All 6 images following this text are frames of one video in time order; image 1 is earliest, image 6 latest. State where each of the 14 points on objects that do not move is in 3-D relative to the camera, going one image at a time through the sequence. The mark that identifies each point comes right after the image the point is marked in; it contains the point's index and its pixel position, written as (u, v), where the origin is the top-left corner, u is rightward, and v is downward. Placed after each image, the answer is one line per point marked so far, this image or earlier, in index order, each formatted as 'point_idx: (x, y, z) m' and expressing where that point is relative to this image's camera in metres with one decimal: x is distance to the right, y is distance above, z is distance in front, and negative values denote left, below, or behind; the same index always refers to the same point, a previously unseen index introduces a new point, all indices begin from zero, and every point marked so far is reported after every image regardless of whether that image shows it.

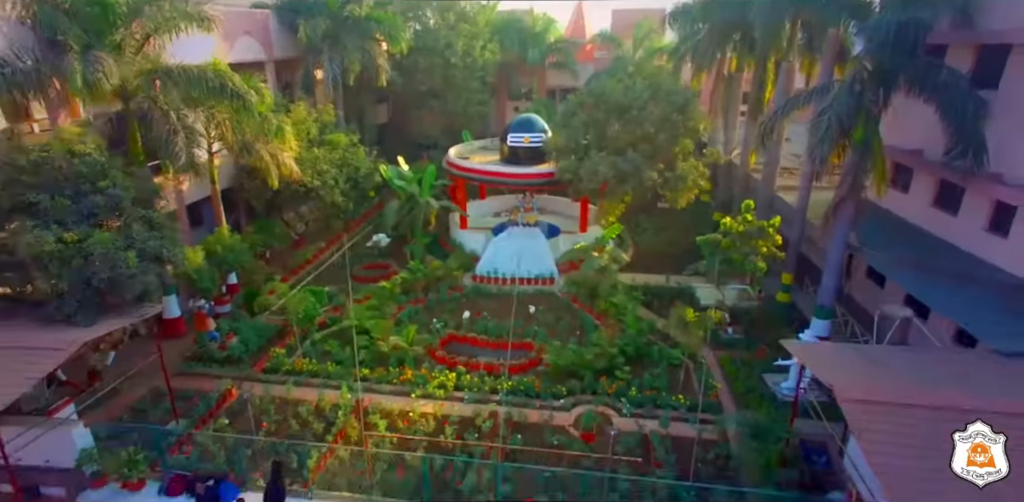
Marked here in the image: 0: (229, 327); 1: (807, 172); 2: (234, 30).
0: (-6.5, -1.7, +13.3) m
1: (+7.1, +1.9, +14.0) m
2: (-8.3, +6.5, +17.2) m
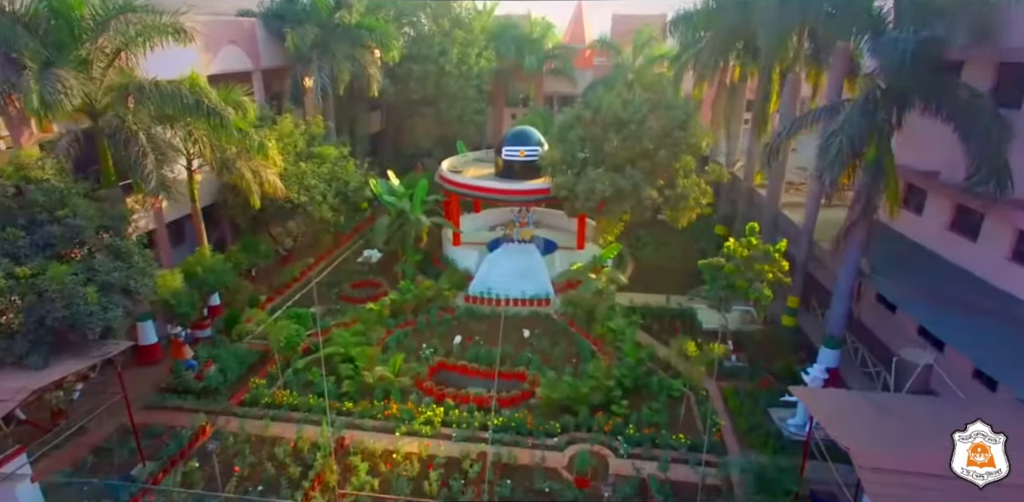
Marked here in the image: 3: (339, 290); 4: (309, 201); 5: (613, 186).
0: (-6.6, -2.2, +12.7) m
1: (+7.0, +1.4, +13.3) m
2: (-8.4, +6.0, +16.5) m
3: (-5.1, -1.1, +17.0) m
4: (-5.8, +1.5, +16.8) m
5: (+2.4, +1.6, +14.1) m
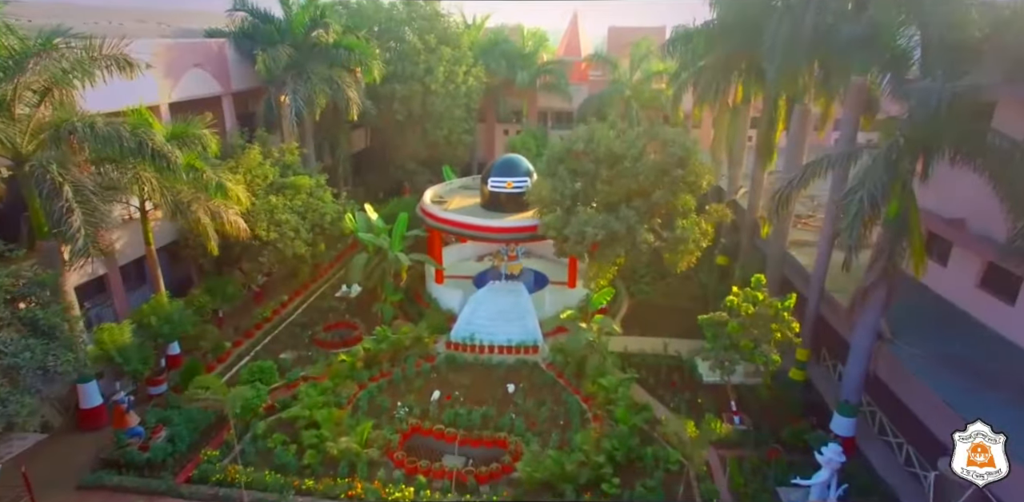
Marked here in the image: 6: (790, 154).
0: (-7.0, -3.3, +11.5) m
1: (+6.6, +0.3, +12.1) m
2: (-8.8, +4.9, +15.3) m
3: (-5.4, -2.2, +15.8) m
4: (-6.2, +0.4, +15.6) m
5: (+2.1, +0.5, +12.9) m
6: (+6.7, +2.3, +14.1) m
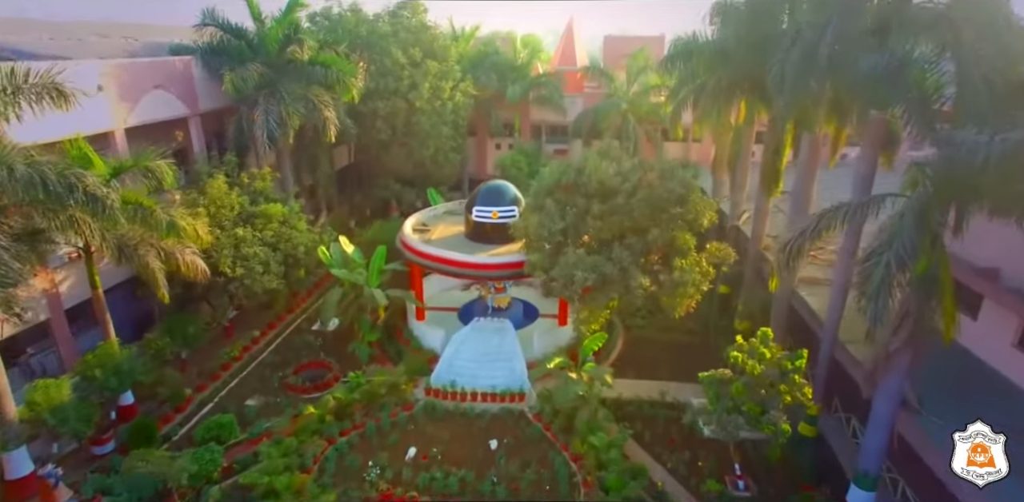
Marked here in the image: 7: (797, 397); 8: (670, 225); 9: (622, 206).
0: (-7.4, -4.2, +10.3) m
1: (+6.2, -0.6, +11.0) m
2: (-9.2, +4.0, +14.2) m
3: (-5.8, -3.1, +14.6) m
4: (-6.6, -0.5, +14.4) m
5: (+1.7, -0.4, +11.7) m
6: (+6.4, +1.4, +13.0) m
7: (+4.9, -2.5, +10.0) m
8: (+3.3, +0.5, +12.0) m
9: (+2.2, +0.9, +11.8) m
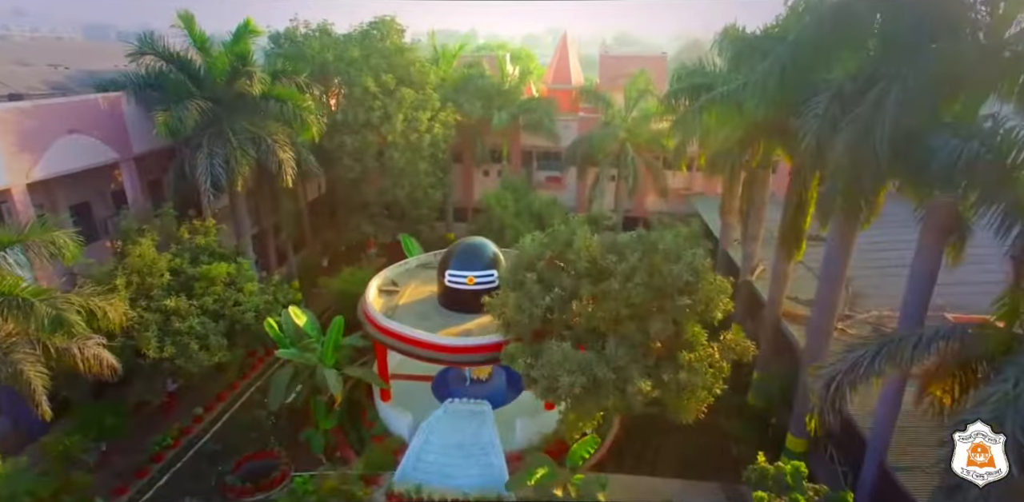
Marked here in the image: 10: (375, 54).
0: (-7.8, -5.8, +8.2) m
1: (+5.7, -2.2, +8.8) m
2: (-9.6, +2.4, +12.0) m
3: (-6.3, -4.7, +12.5) m
4: (-7.0, -2.1, +12.3) m
5: (+1.2, -2.0, +9.6) m
6: (+5.9, -0.2, +10.8) m
7: (+4.4, -4.1, +7.8) m
8: (+2.8, -1.0, +9.8) m
9: (+1.8, -0.7, +9.7) m
10: (-4.3, +6.2, +18.2) m
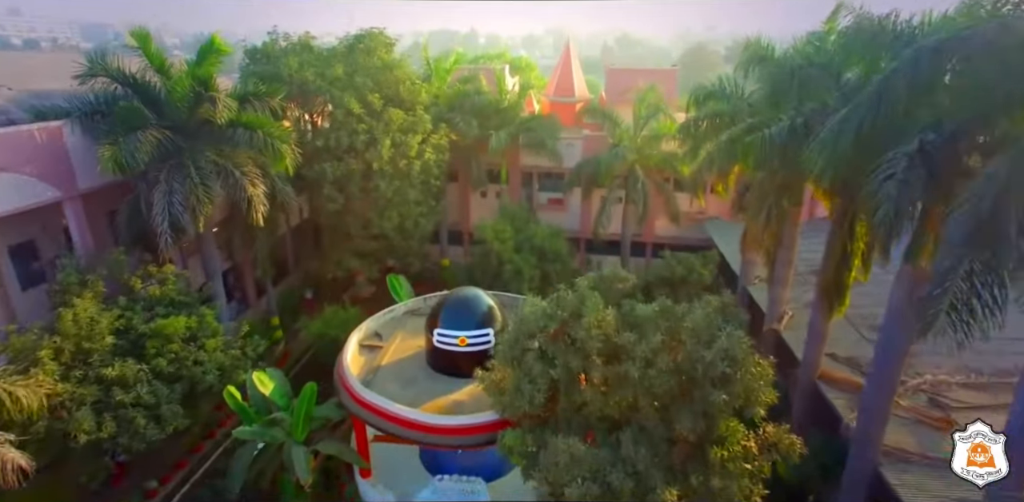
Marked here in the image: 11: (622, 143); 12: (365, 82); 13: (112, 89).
0: (-7.9, -6.9, +6.5) m
1: (+5.7, -3.3, +7.1) m
2: (-9.7, +1.4, +10.3) m
3: (-6.3, -5.8, +10.8) m
4: (-7.1, -3.2, +10.5) m
5: (+1.2, -3.1, +7.9) m
6: (+5.8, -1.3, +9.1) m
7: (+4.4, -5.2, +6.1) m
8: (+2.7, -2.1, +8.1) m
9: (+1.7, -1.7, +8.0) m
10: (-4.3, +5.1, +16.5) m
11: (+3.7, +3.7, +19.7) m
12: (-4.1, +4.8, +16.4) m
13: (-8.8, +3.5, +12.7) m
